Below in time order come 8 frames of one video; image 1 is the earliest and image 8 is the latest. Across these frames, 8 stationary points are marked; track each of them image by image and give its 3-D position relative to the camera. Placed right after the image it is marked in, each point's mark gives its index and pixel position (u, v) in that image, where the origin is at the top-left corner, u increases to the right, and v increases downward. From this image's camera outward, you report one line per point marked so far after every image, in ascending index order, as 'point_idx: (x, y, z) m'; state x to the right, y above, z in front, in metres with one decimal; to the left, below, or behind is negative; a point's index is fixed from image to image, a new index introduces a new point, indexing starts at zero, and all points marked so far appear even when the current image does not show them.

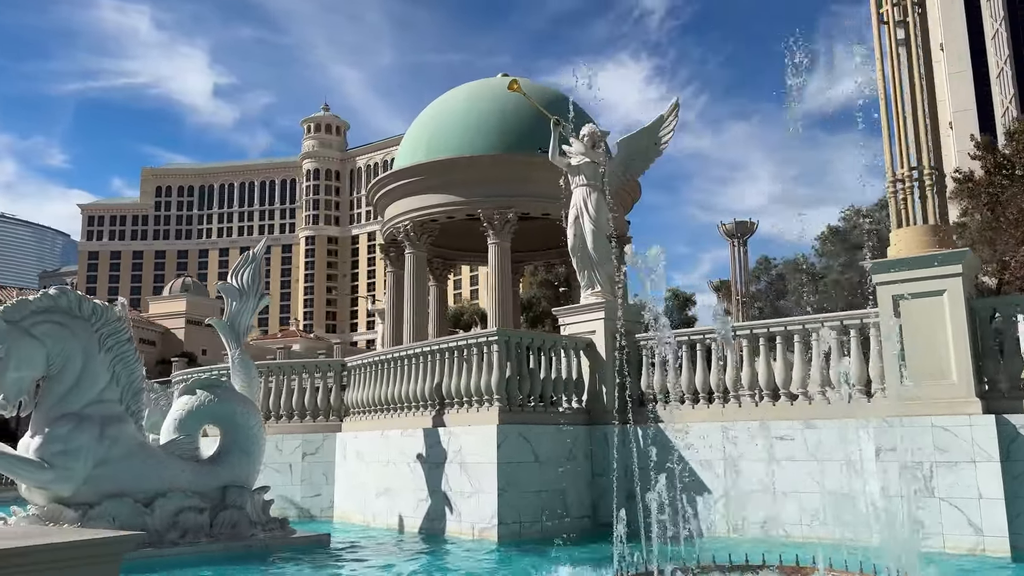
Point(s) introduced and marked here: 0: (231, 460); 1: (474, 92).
0: (-3.5, -2.1, +10.0) m
1: (-0.9, +4.8, +19.2) m
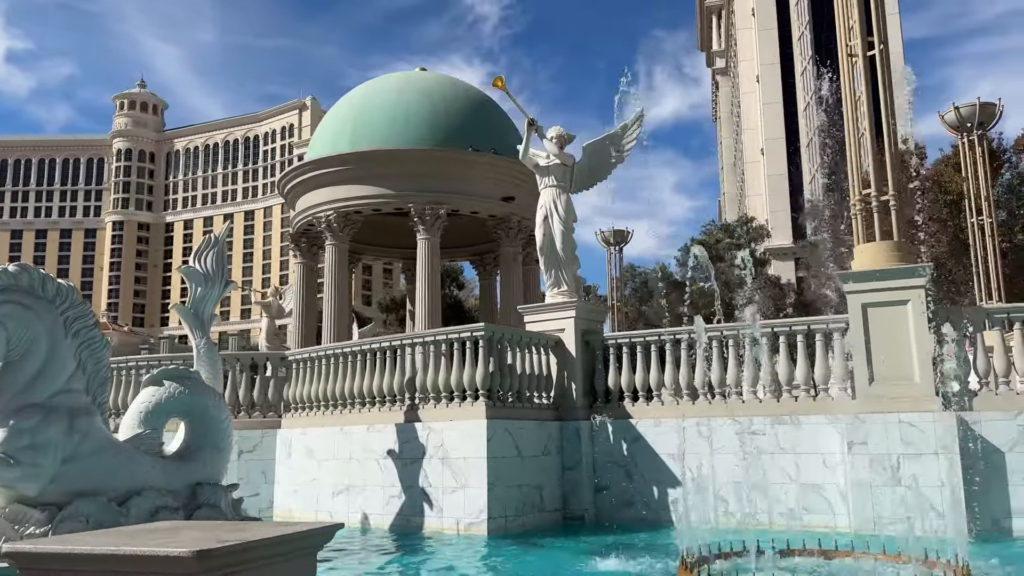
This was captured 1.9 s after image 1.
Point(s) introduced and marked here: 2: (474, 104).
0: (-3.6, -1.9, +9.3) m
1: (-2.6, +4.9, +18.9) m
2: (-0.9, +4.4, +19.0) m
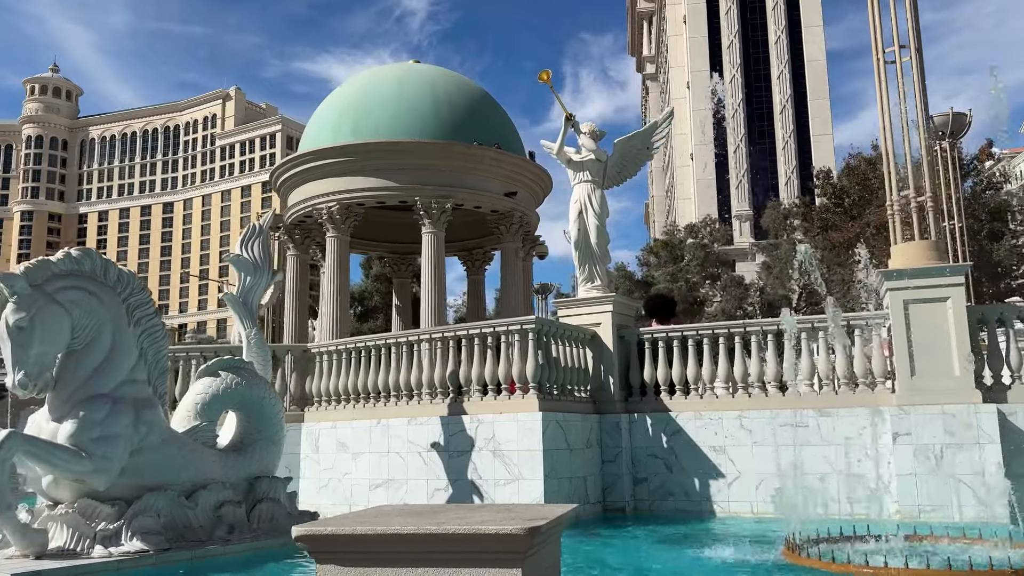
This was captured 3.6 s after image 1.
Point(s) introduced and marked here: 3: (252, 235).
0: (-2.9, -1.8, +9.1) m
1: (-2.6, +5.0, +18.7) m
2: (-0.9, +4.5, +18.9) m
3: (-3.3, +0.7, +10.2) m
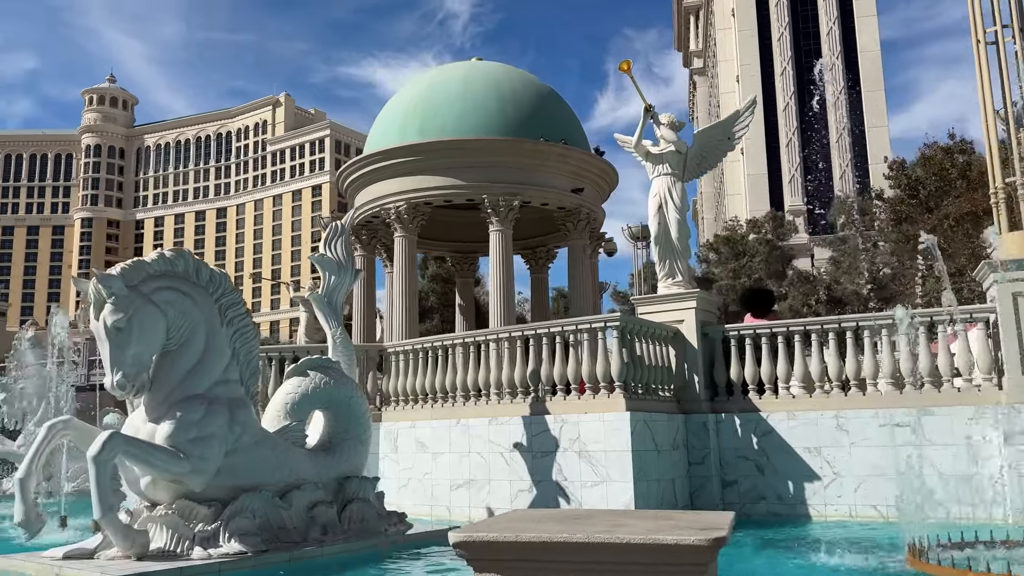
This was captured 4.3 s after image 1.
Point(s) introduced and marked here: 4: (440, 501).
0: (-1.9, -1.8, +9.0) m
1: (-1.1, +5.0, +18.6) m
2: (+0.7, +4.5, +18.7) m
3: (-2.2, +0.7, +10.2) m
4: (-1.0, -3.0, +11.2) m
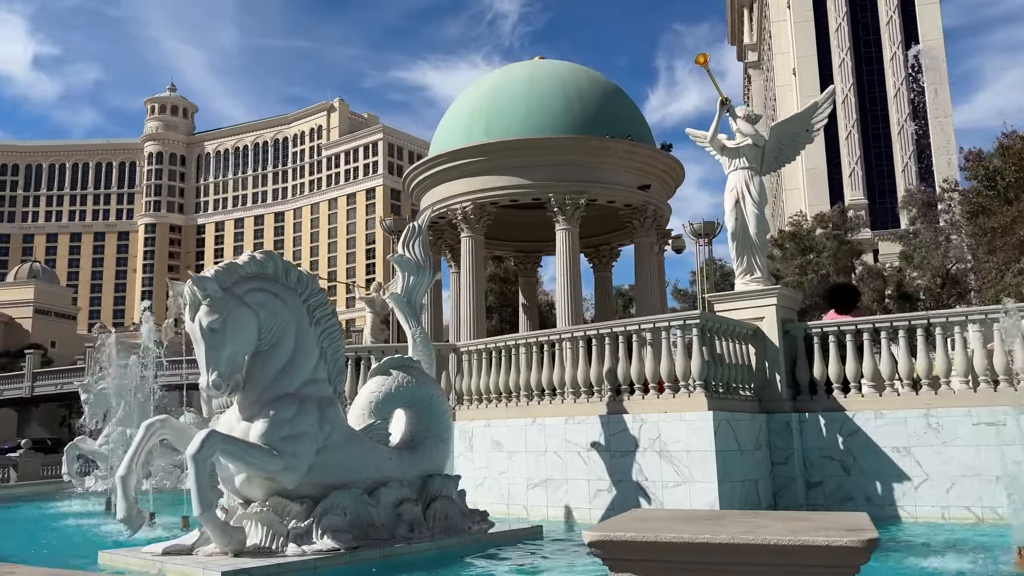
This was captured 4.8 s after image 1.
0: (-0.9, -1.8, +9.1) m
1: (+0.4, +5.0, +18.6) m
2: (+2.1, +4.6, +18.6) m
3: (-1.3, +0.7, +10.3) m
4: (+0.1, -3.0, +11.2) m
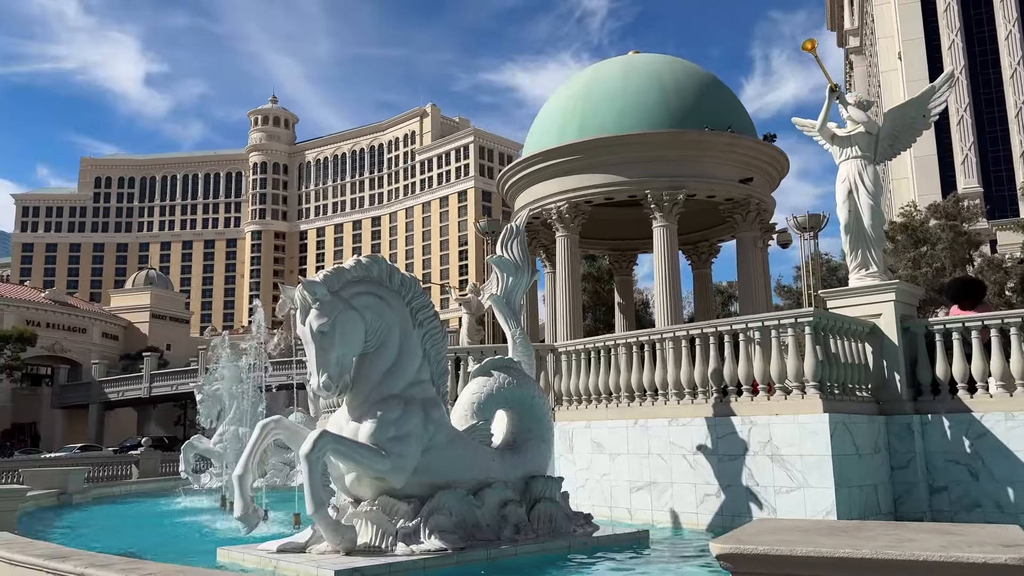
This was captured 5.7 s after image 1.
0: (+0.2, -1.8, +9.0) m
1: (+2.6, +5.1, +18.3) m
2: (+4.3, +4.6, +18.1) m
3: (0.0, +0.7, +10.3) m
4: (+1.5, -3.0, +11.0) m
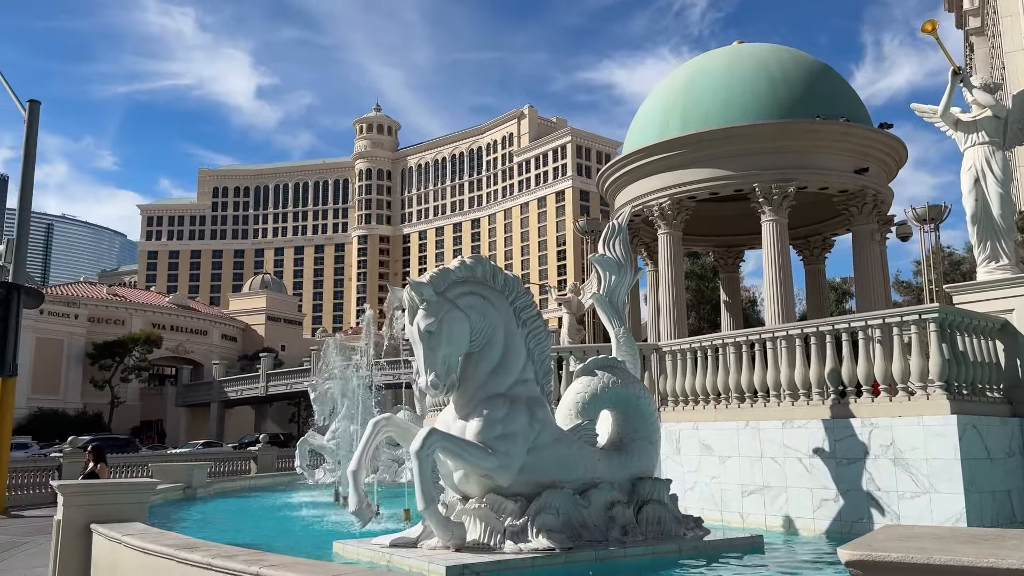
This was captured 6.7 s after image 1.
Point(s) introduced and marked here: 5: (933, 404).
0: (+1.4, -1.8, +8.9) m
1: (+4.8, +5.1, +17.9) m
2: (+6.5, +4.7, +17.4) m
3: (+1.3, +0.7, +10.2) m
4: (+2.9, -2.9, +10.8) m
5: (+4.6, -1.3, +8.8) m
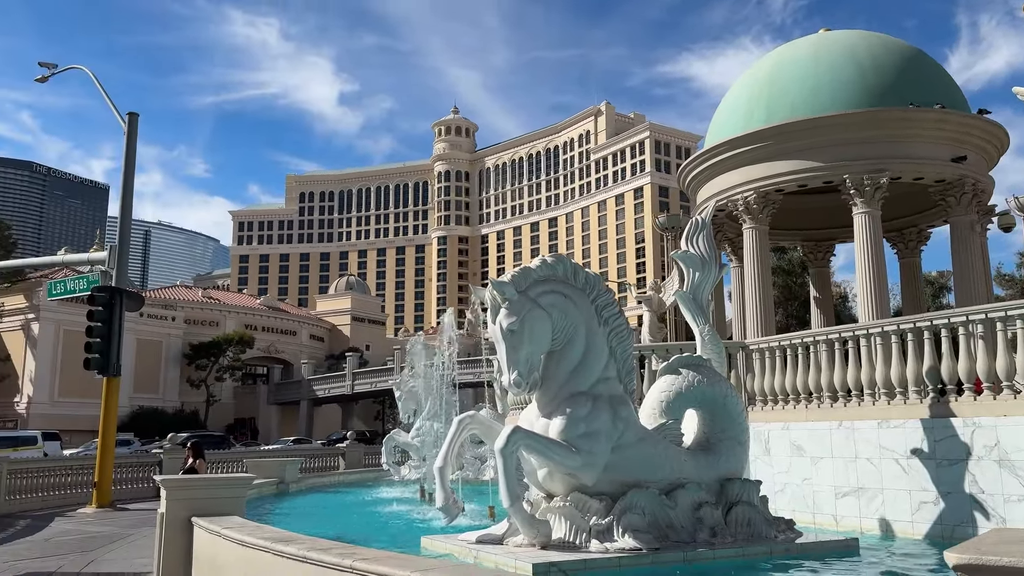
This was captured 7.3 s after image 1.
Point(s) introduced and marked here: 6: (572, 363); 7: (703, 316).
0: (+2.3, -1.8, +8.8) m
1: (+6.5, +5.2, +17.3) m
2: (+8.1, +4.8, +16.7) m
3: (+2.3, +0.7, +10.0) m
4: (+4.0, -2.9, +10.4) m
5: (+5.5, -1.2, +8.3) m
6: (+0.6, -0.7, +8.0) m
7: (+2.3, -0.3, +9.8) m
